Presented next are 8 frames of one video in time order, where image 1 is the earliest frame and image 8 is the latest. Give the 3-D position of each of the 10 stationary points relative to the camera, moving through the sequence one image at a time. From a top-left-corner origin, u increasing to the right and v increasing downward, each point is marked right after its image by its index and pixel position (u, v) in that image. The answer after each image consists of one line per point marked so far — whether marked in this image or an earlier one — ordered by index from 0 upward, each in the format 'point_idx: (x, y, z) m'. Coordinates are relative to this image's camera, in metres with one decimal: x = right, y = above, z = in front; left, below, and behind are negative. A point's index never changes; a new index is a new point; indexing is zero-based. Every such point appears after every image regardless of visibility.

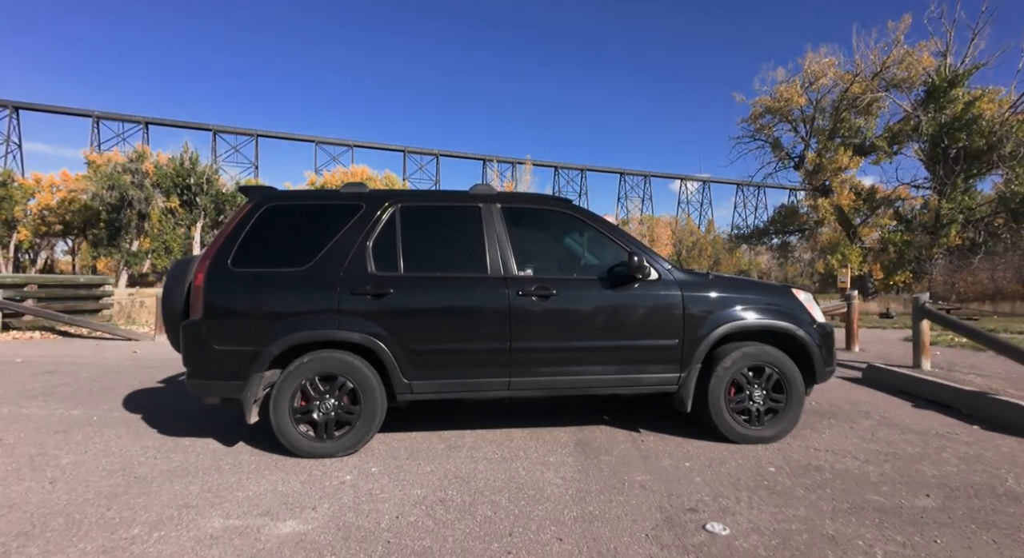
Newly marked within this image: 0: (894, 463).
0: (+3.0, -1.4, +4.0) m
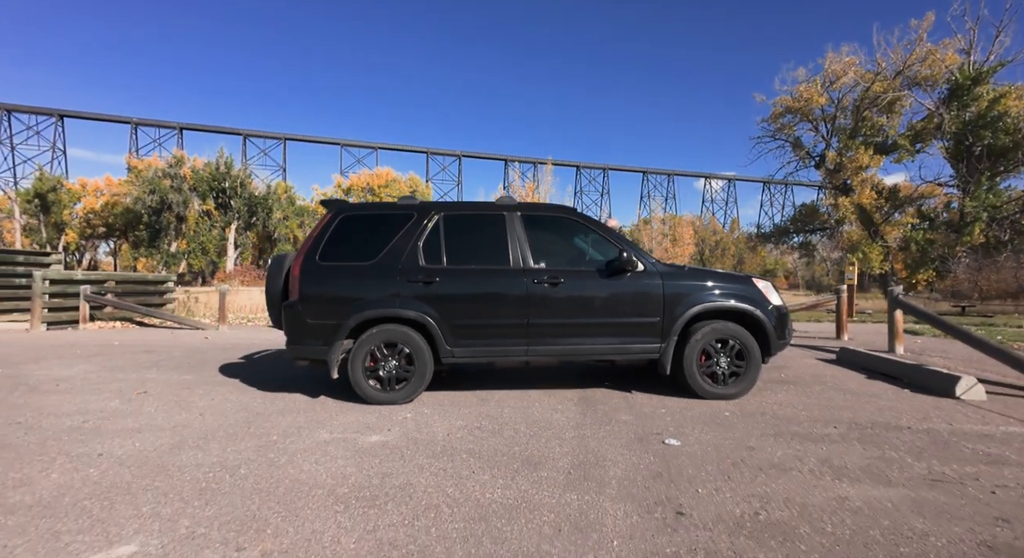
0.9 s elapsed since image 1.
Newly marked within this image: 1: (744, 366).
0: (+3.2, -1.3, +5.2) m
1: (+2.7, -1.0, +5.8) m
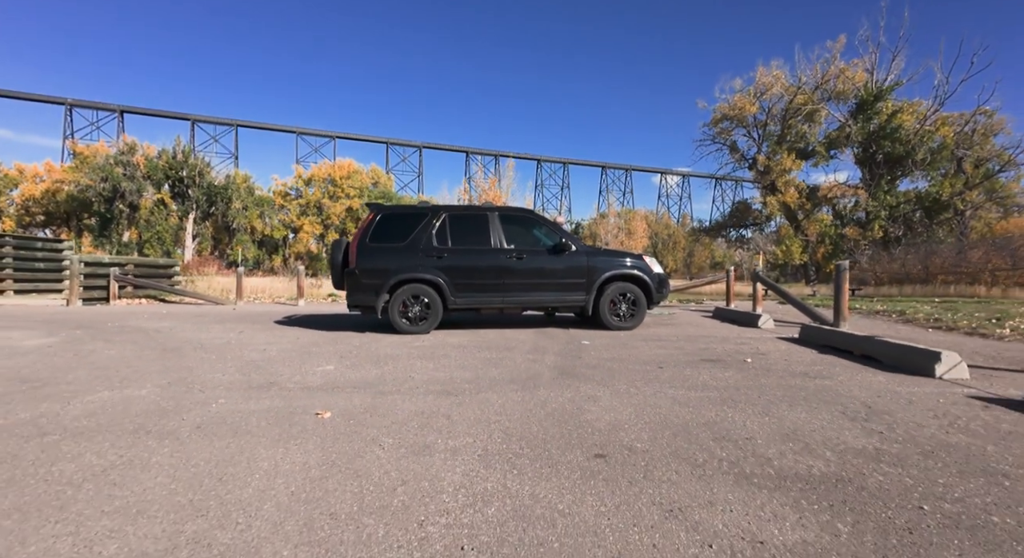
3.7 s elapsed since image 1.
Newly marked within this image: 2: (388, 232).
0: (+2.8, -0.9, +8.8) m
1: (+2.3, -0.6, +9.3) m
2: (-2.2, +0.9, +8.9) m
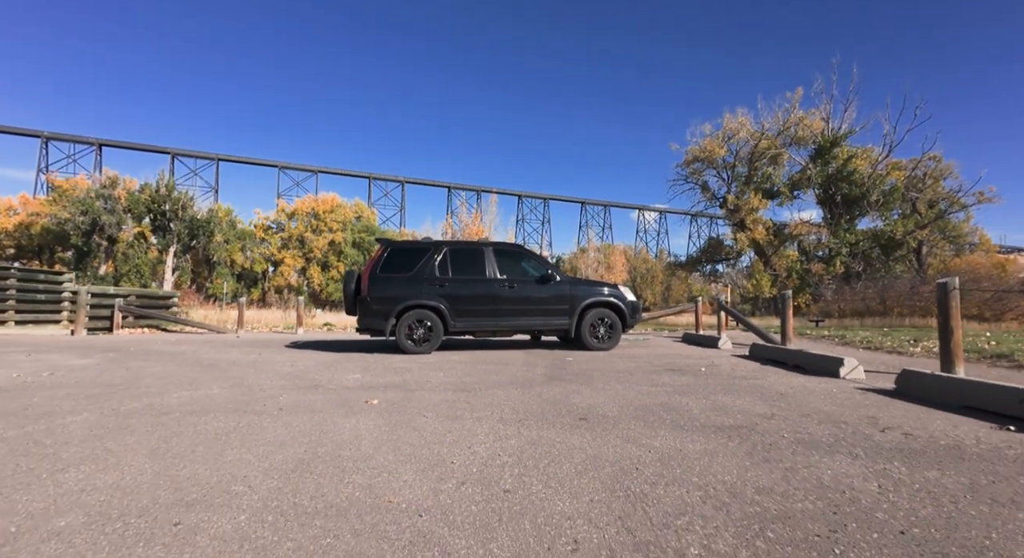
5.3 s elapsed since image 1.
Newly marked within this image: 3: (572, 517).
0: (+2.7, -1.5, +10.1) m
1: (+2.2, -1.1, +10.6) m
2: (-2.3, +0.3, +10.2) m
3: (+0.3, -1.0, +2.1) m
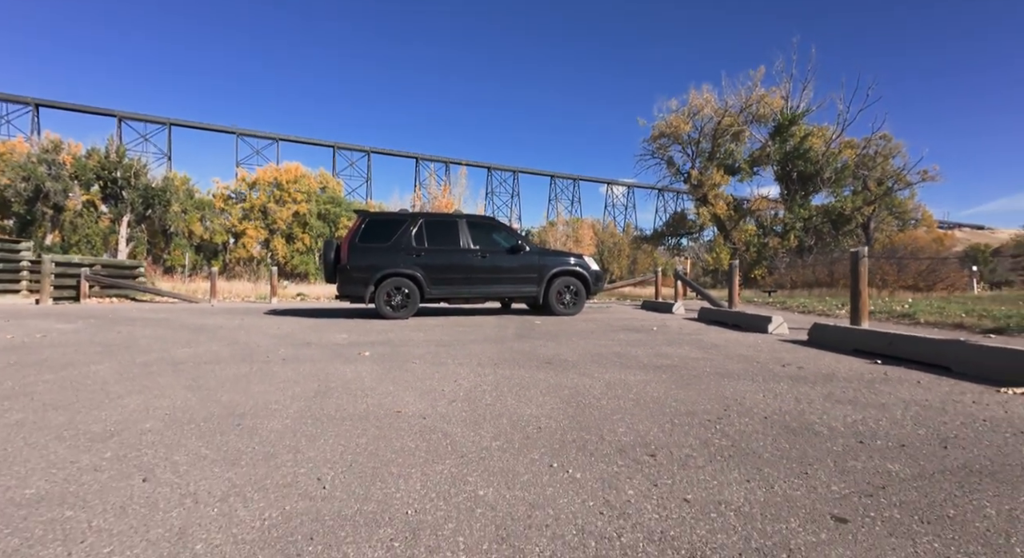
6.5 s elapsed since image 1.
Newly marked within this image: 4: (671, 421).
0: (+2.1, -0.8, +11.0) m
1: (+1.5, -0.5, +11.5) m
2: (-2.9, +1.0, +10.7) m
3: (+0.1, -0.8, +2.9) m
4: (+0.9, -0.8, +2.8) m
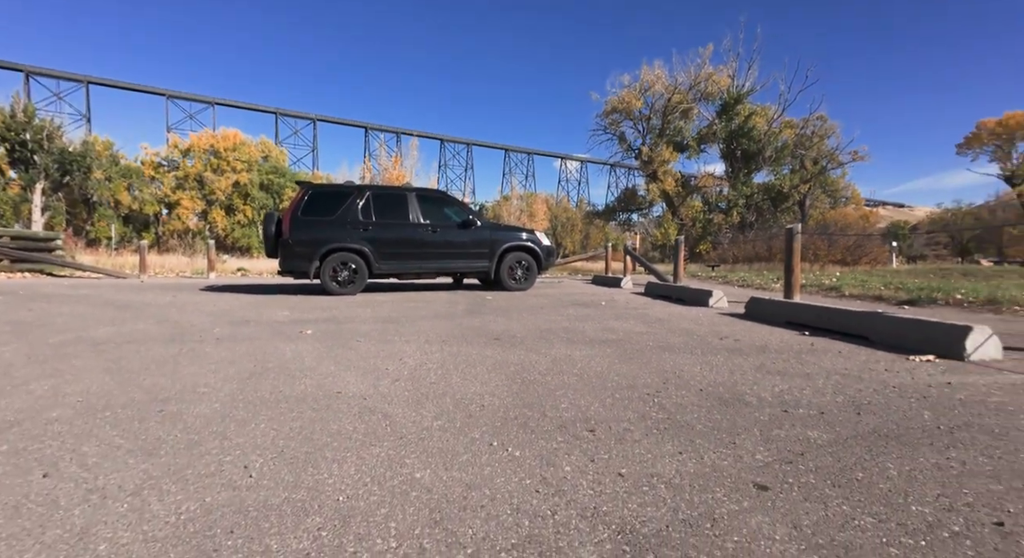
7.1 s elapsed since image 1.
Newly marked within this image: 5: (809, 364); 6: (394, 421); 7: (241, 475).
0: (+1.0, -0.3, +11.1) m
1: (+0.4, +0.1, +11.5) m
2: (-4.0, +1.5, +10.2) m
3: (-0.2, -0.7, +2.9) m
4: (+0.6, -0.7, +2.8) m
5: (+2.0, -0.6, +3.4) m
6: (-0.6, -0.7, +2.4) m
7: (-0.9, -0.7, +1.7) m
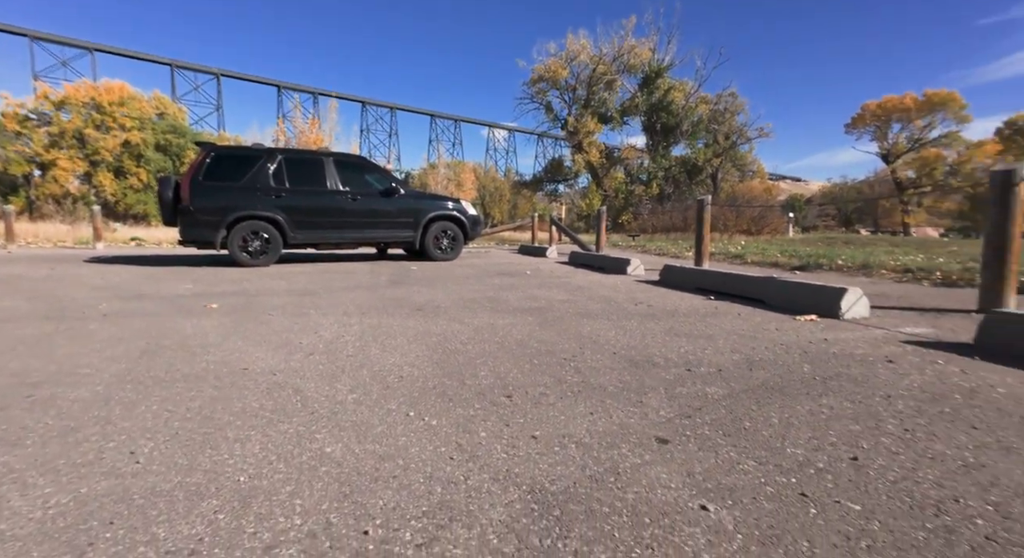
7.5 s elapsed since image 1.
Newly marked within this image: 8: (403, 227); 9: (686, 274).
0: (-0.6, +0.4, +11.1) m
1: (-1.3, +0.8, +11.4) m
2: (-5.4, +2.0, +9.5) m
3: (-0.6, -0.5, +2.8) m
4: (+0.1, -0.5, +2.9) m
5: (+1.5, -0.4, +3.7) m
6: (-0.9, -0.5, +2.3) m
7: (-1.2, -0.6, +1.6) m
8: (-2.4, +1.1, +10.8) m
9: (+2.1, +0.1, +6.2) m
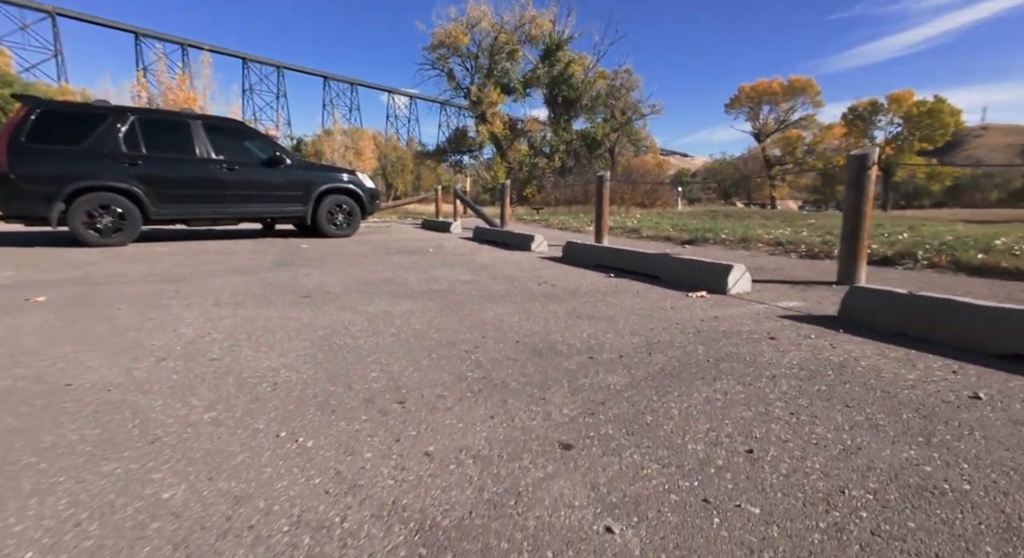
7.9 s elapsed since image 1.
0: (-2.7, +0.9, +10.6) m
1: (-3.4, +1.3, +10.7) m
2: (-7.1, +2.3, +8.0) m
3: (-1.2, -0.4, +2.5) m
4: (-0.5, -0.4, +2.7) m
5: (+0.7, -0.2, +3.7) m
6: (-1.4, -0.5, +1.9) m
7: (-1.5, -0.6, +1.1) m
8: (-4.4, +1.5, +9.9) m
9: (+0.9, +0.3, +6.2) m
